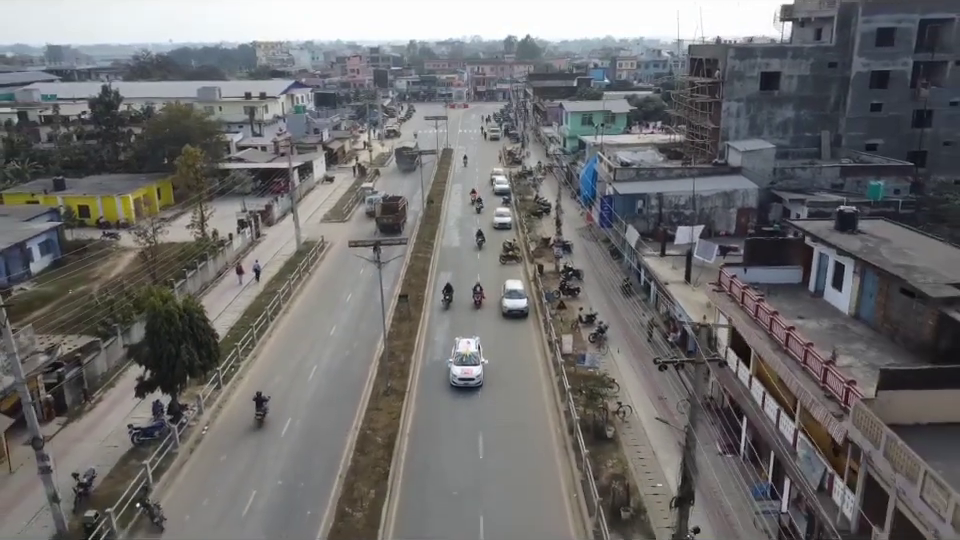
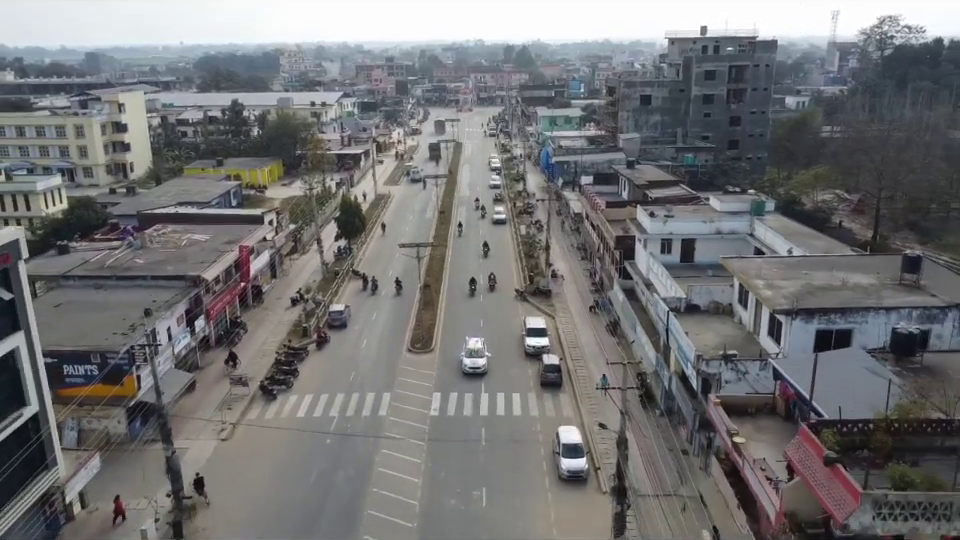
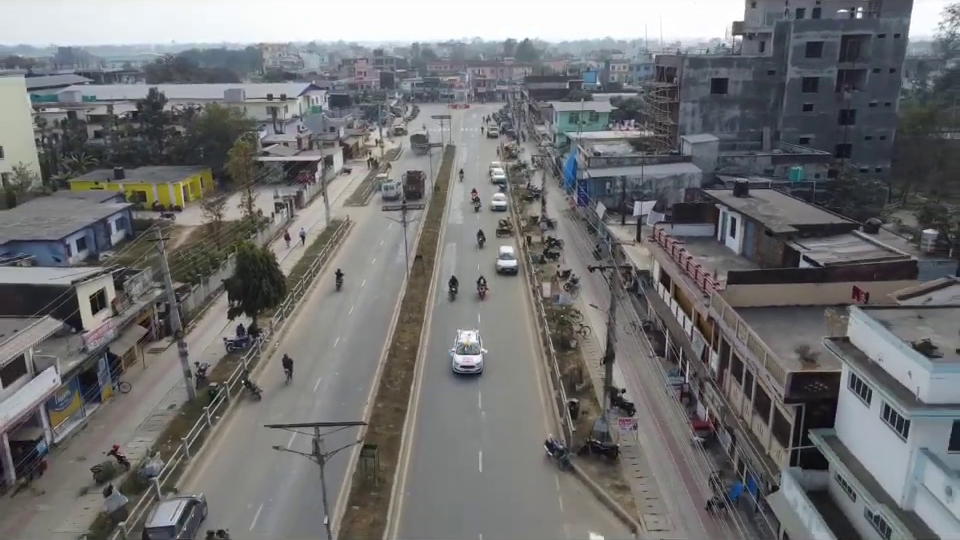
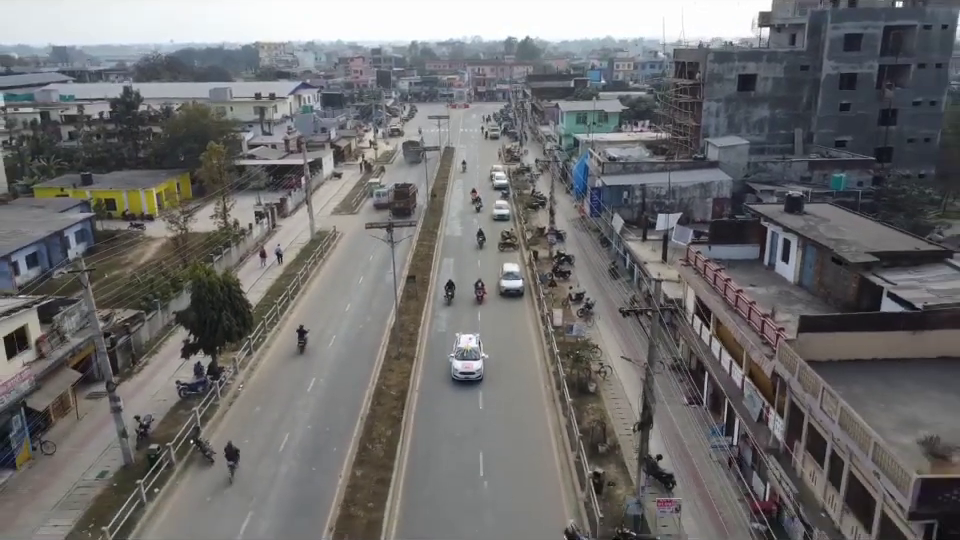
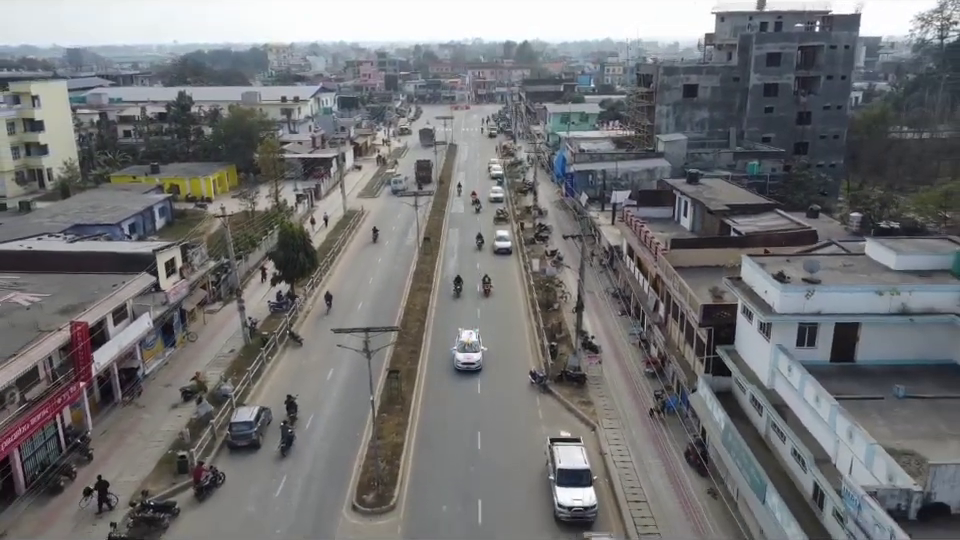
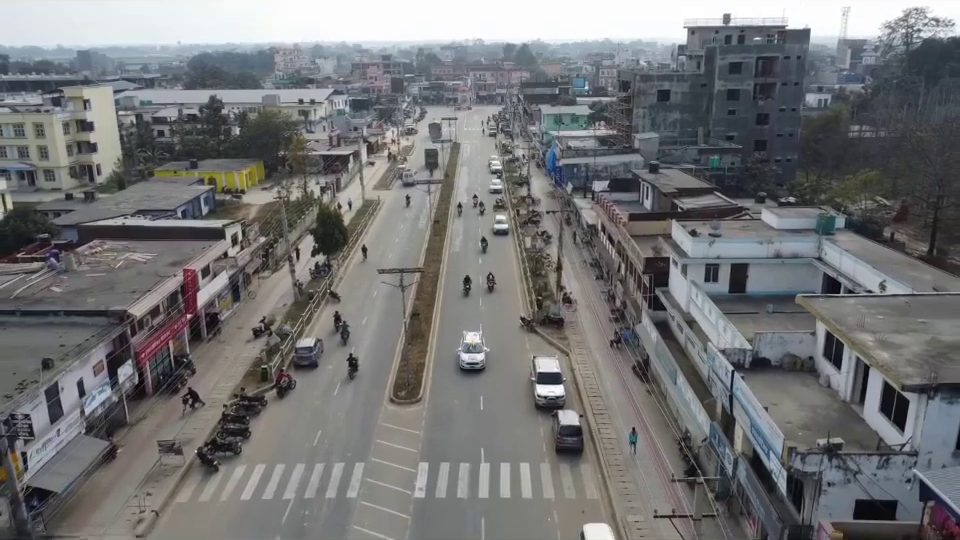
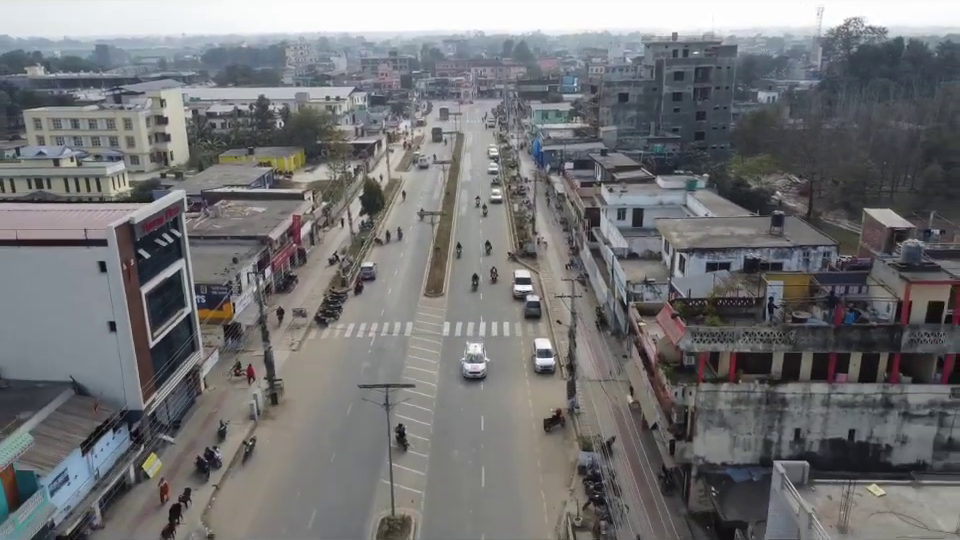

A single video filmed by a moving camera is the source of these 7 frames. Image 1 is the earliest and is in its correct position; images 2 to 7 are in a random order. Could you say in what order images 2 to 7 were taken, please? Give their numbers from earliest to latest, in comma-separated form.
4, 3, 5, 6, 2, 7
